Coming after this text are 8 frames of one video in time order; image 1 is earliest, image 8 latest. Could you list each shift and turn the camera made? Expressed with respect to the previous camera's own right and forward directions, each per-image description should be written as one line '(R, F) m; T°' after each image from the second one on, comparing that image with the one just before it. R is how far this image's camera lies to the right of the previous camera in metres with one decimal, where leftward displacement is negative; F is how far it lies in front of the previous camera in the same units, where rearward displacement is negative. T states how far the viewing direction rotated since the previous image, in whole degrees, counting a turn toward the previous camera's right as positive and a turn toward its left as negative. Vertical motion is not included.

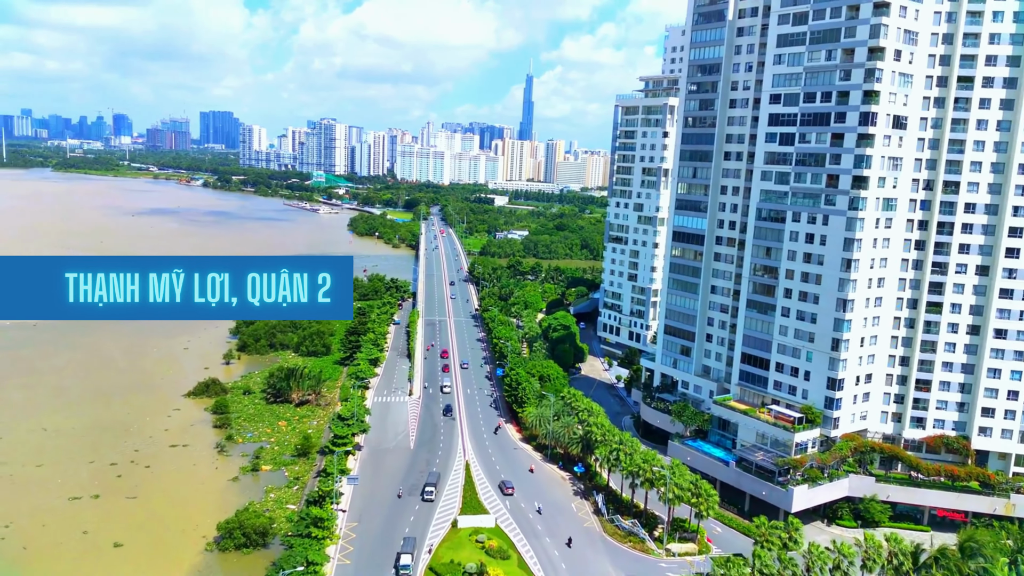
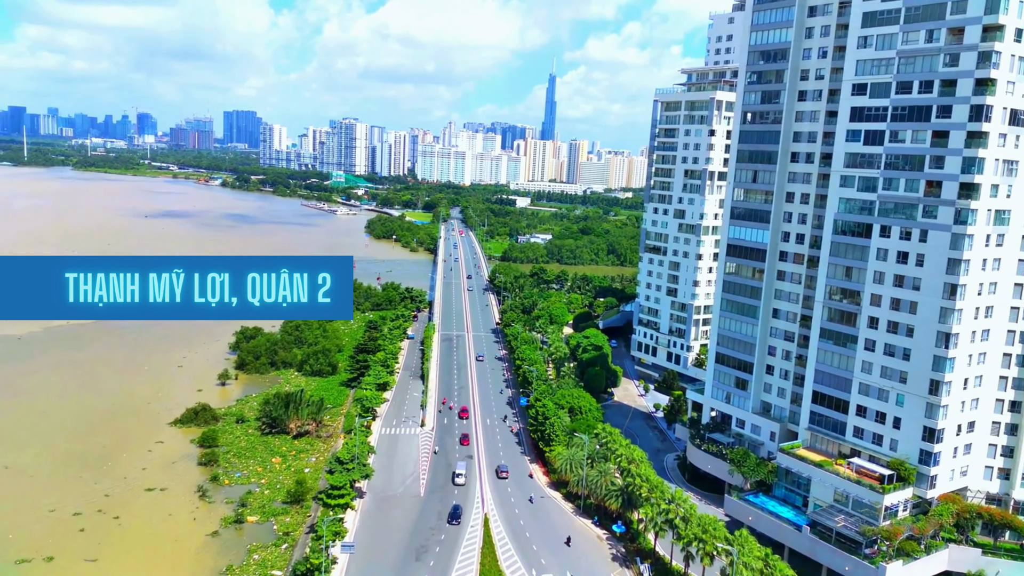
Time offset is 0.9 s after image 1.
(-0.5, +7.3) m; -2°
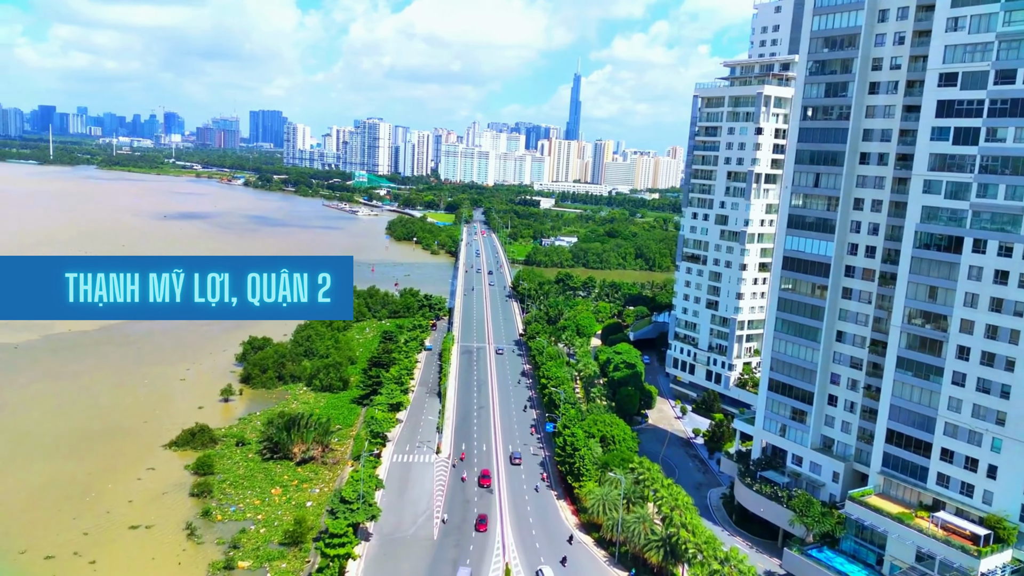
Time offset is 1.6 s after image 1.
(-0.2, +5.2) m; -2°
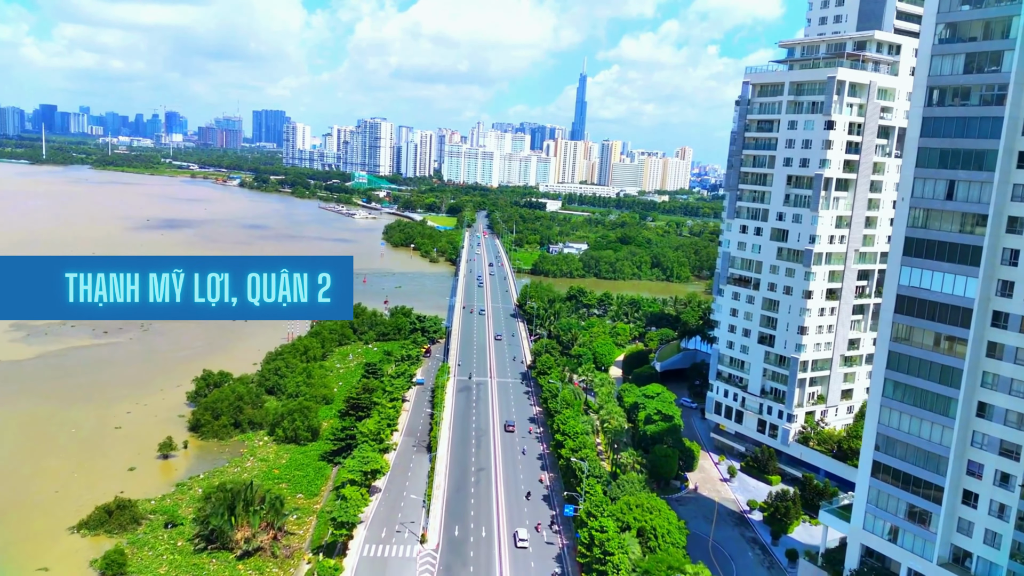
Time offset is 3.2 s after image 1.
(-0.2, +11.5) m; 0°
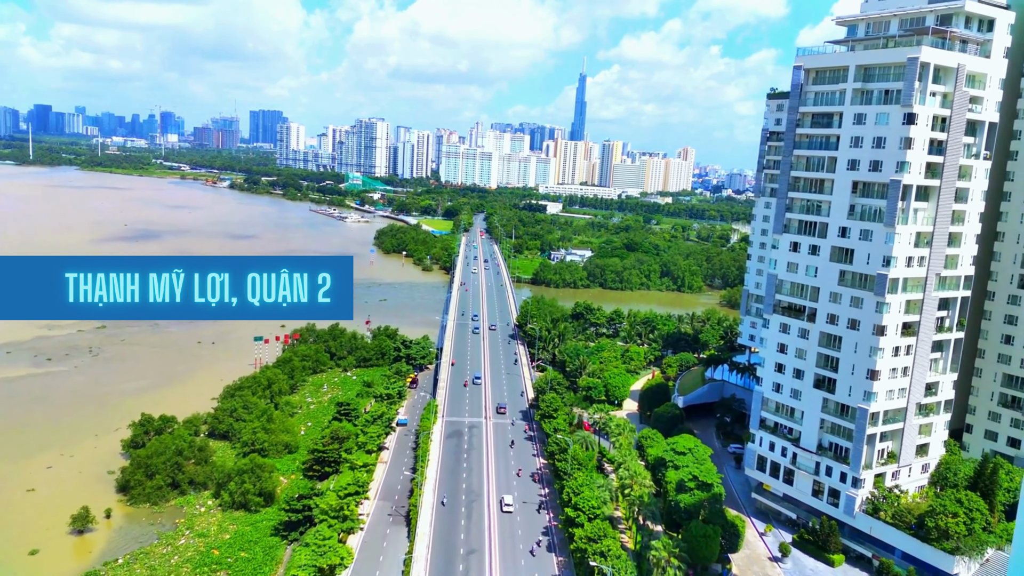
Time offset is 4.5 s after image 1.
(0.0, +9.4) m; 0°
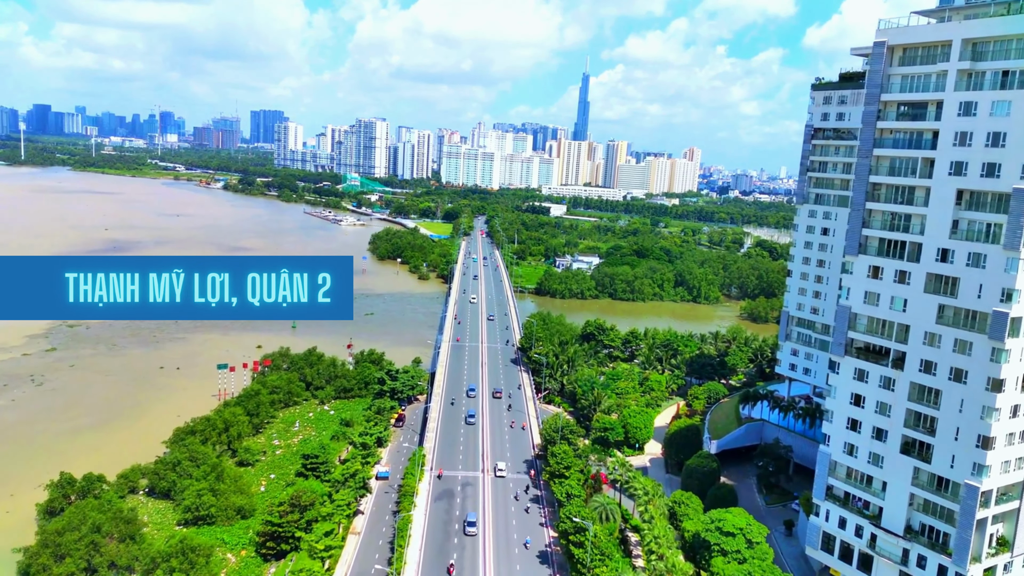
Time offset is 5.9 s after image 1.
(0.0, +8.9) m; 0°
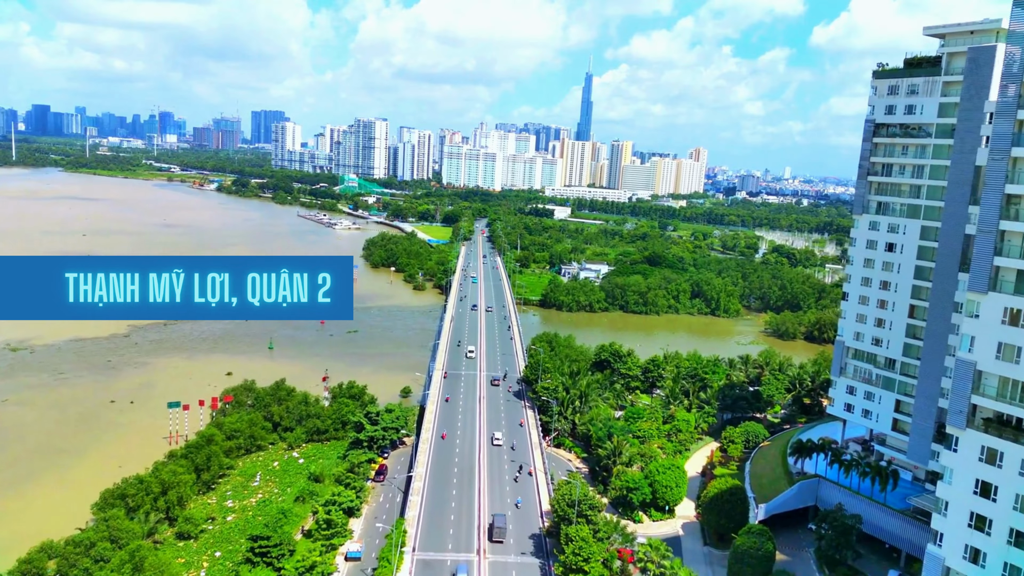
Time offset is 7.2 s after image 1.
(0.0, +8.9) m; 0°
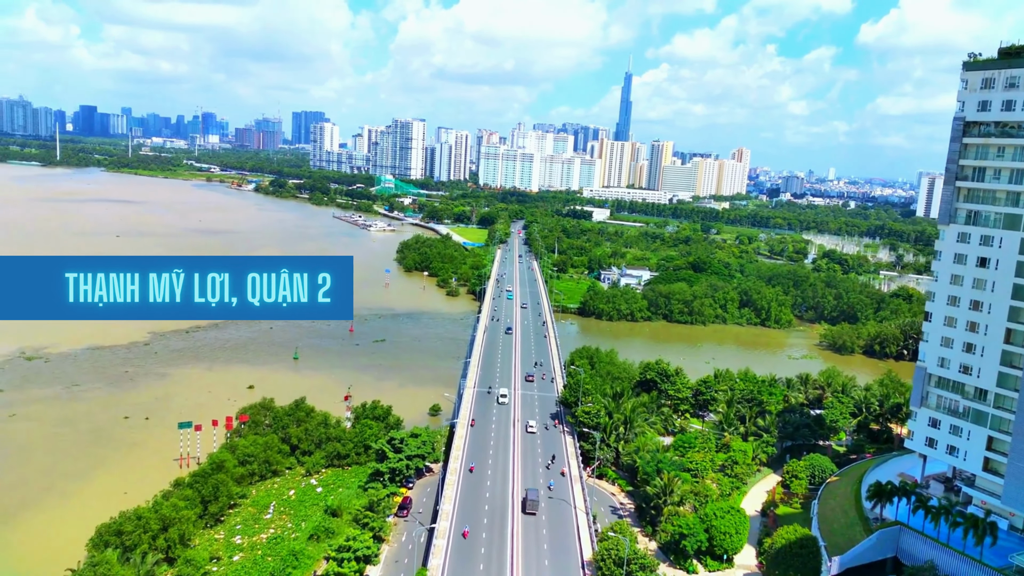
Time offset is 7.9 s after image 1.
(-0.1, +4.5) m; -3°
